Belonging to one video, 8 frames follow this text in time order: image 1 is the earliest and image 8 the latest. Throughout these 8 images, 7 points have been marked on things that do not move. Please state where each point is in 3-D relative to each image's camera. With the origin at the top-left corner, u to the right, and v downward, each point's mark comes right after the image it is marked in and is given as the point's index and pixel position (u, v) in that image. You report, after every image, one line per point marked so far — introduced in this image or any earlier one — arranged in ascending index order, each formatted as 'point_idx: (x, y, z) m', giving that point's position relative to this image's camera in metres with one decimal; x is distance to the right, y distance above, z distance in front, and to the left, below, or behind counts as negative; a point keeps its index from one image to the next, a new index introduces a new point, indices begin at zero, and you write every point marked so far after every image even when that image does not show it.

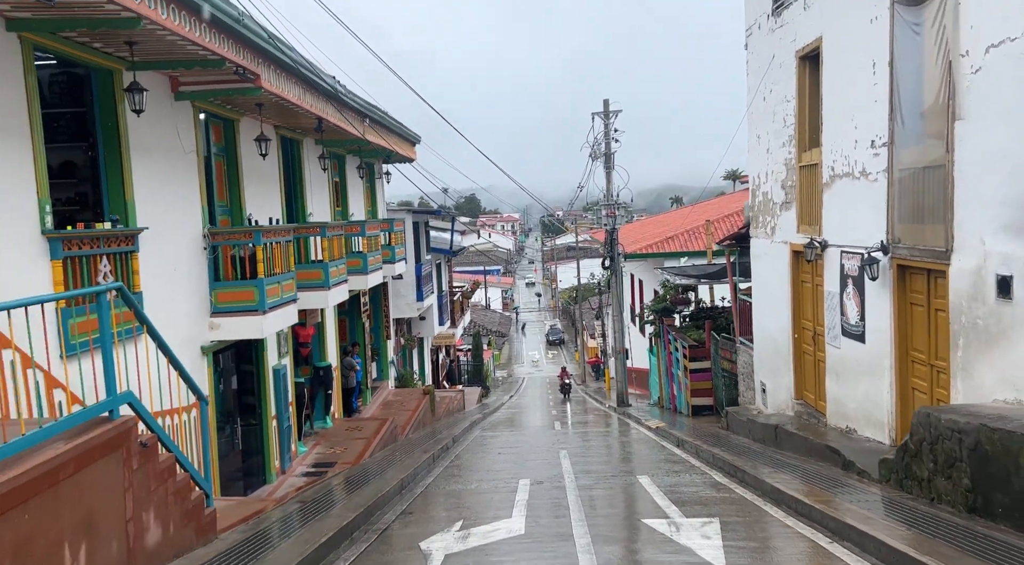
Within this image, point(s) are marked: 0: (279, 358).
0: (-3.2, -1.0, +11.8) m
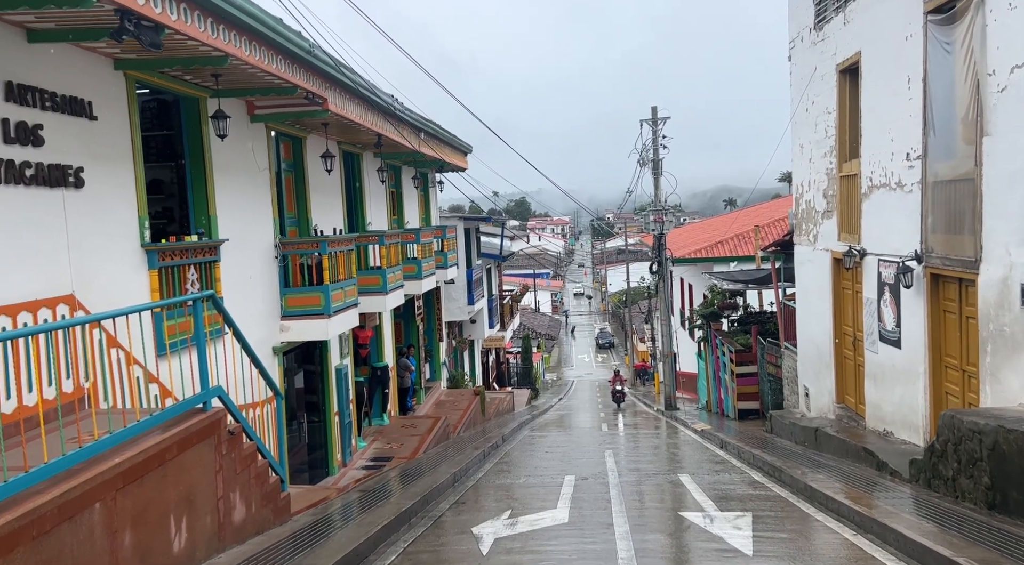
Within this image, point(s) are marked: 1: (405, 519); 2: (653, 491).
0: (-2.5, -1.1, +12.6) m
1: (-1.0, -2.2, +8.1) m
2: (+1.7, -2.5, +10.4) m
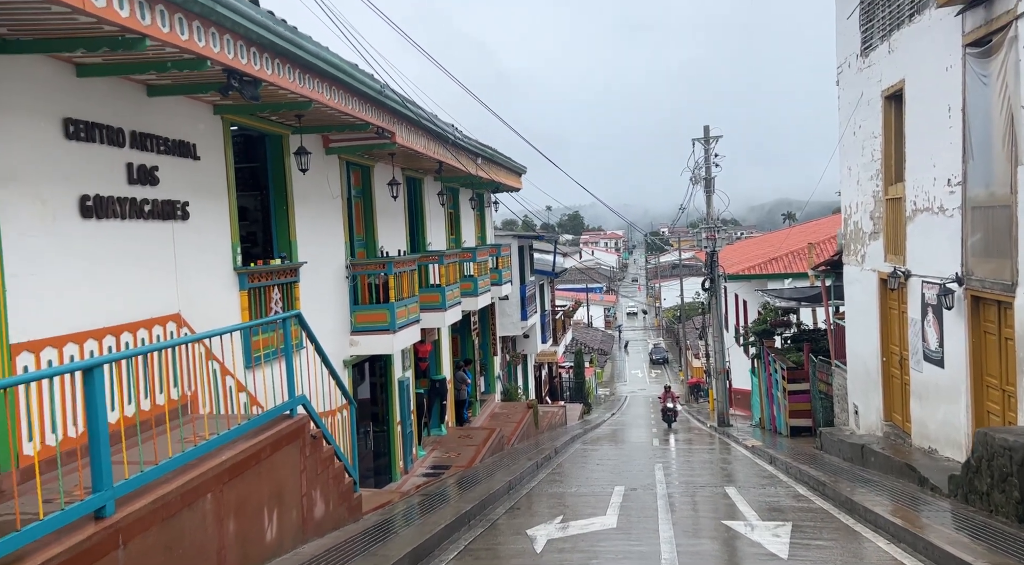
0: (-1.7, -1.4, +13.4) m
1: (-0.5, -2.4, +8.8) m
2: (+2.4, -2.8, +10.9) m
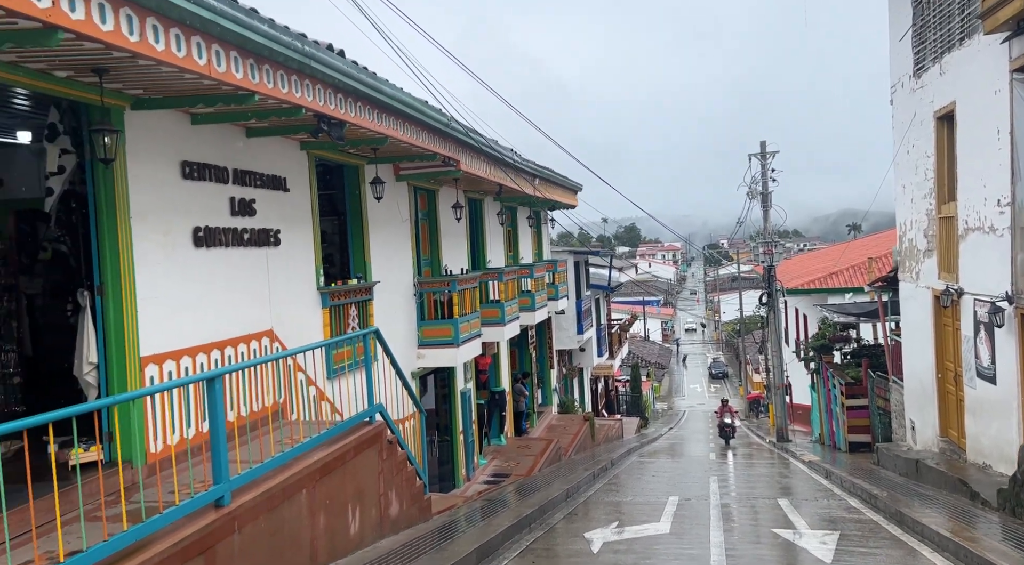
0: (-0.8, -1.6, +14.1) m
1: (+0.2, -2.6, +9.4) m
2: (+3.1, -3.0, +11.3) m
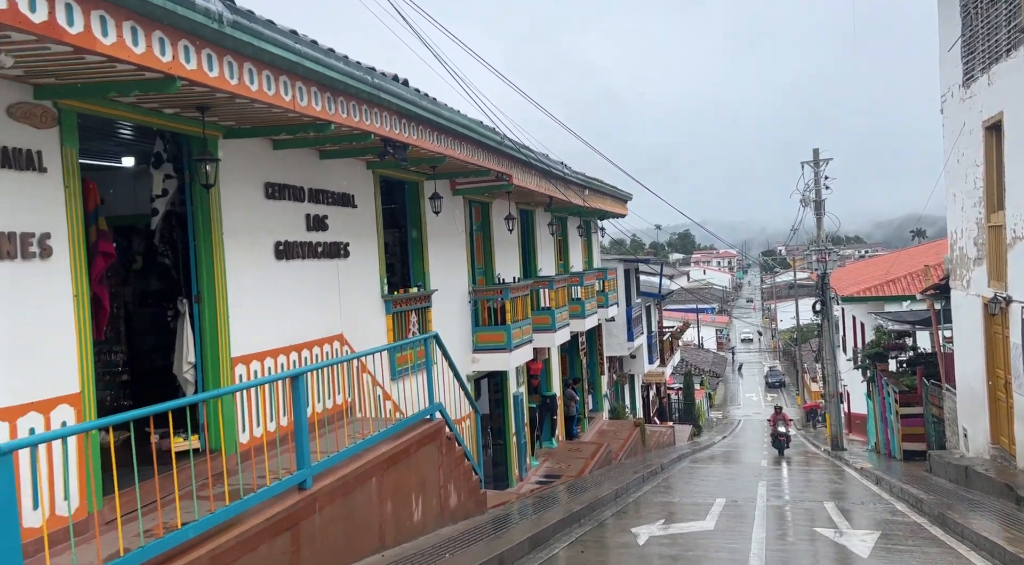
0: (+0.1, -1.8, +14.6) m
1: (+0.7, -2.7, +9.9) m
2: (+3.8, -3.1, +11.6) m
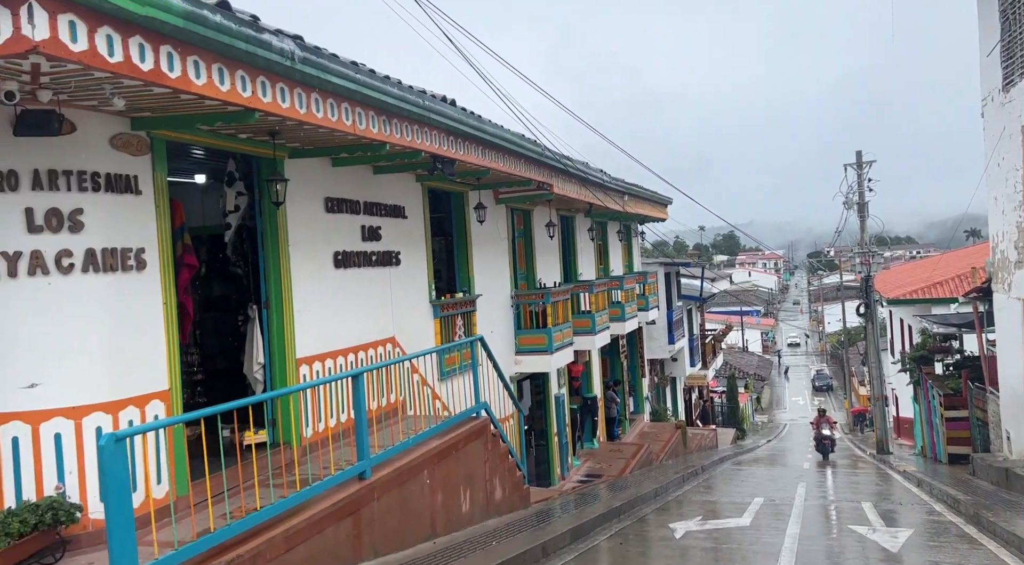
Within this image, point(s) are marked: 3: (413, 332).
0: (+0.8, -1.9, +15.1) m
1: (+1.2, -2.8, +10.4) m
2: (+4.4, -3.2, +11.9) m
3: (-1.1, -0.5, +9.2) m
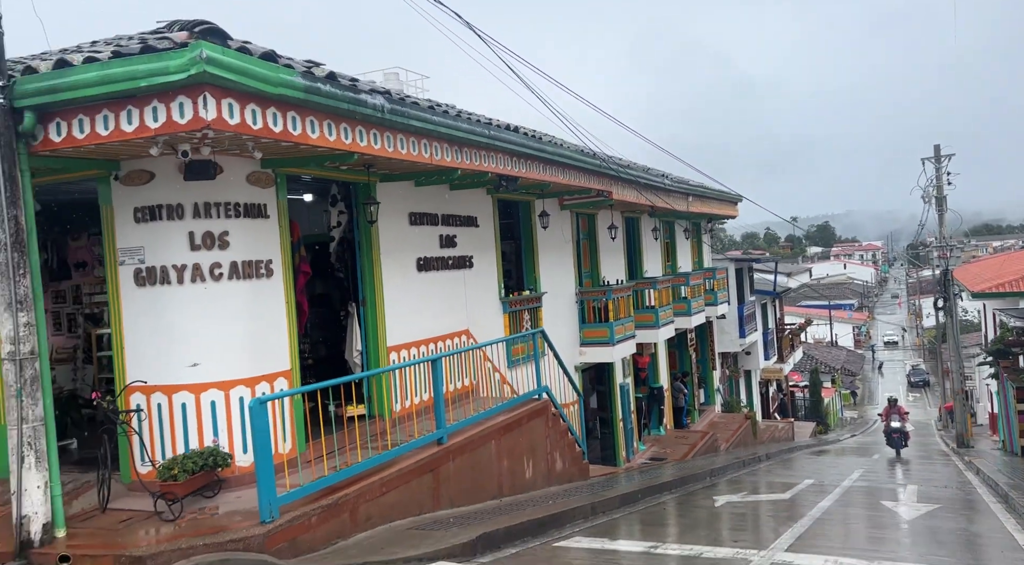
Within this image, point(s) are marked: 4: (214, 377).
0: (+2.1, -1.8, +16.3) m
1: (+2.1, -2.8, +11.6) m
2: (+5.4, -3.1, +12.8) m
3: (-0.3, -0.5, +10.6) m
4: (-2.3, -0.7, +6.5) m
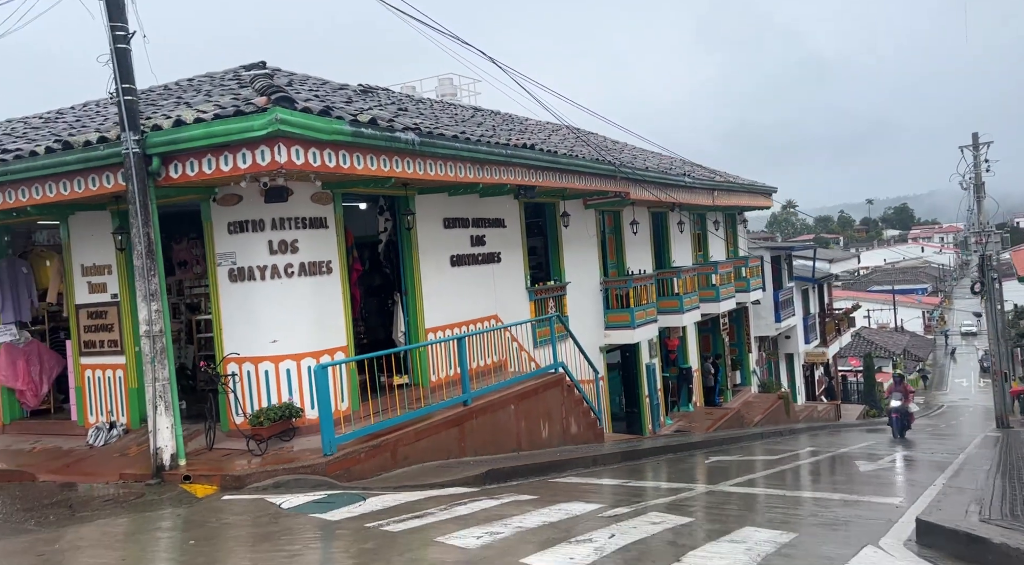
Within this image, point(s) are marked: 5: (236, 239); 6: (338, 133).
0: (+2.9, -1.6, +18.0) m
1: (+2.5, -2.6, +13.3) m
2: (+5.9, -2.9, +14.3) m
3: (0.0, -0.4, +12.5) m
4: (-2.2, -0.7, +8.5) m
5: (-2.8, +0.4, +8.6) m
6: (-1.6, +1.3, +7.7) m
